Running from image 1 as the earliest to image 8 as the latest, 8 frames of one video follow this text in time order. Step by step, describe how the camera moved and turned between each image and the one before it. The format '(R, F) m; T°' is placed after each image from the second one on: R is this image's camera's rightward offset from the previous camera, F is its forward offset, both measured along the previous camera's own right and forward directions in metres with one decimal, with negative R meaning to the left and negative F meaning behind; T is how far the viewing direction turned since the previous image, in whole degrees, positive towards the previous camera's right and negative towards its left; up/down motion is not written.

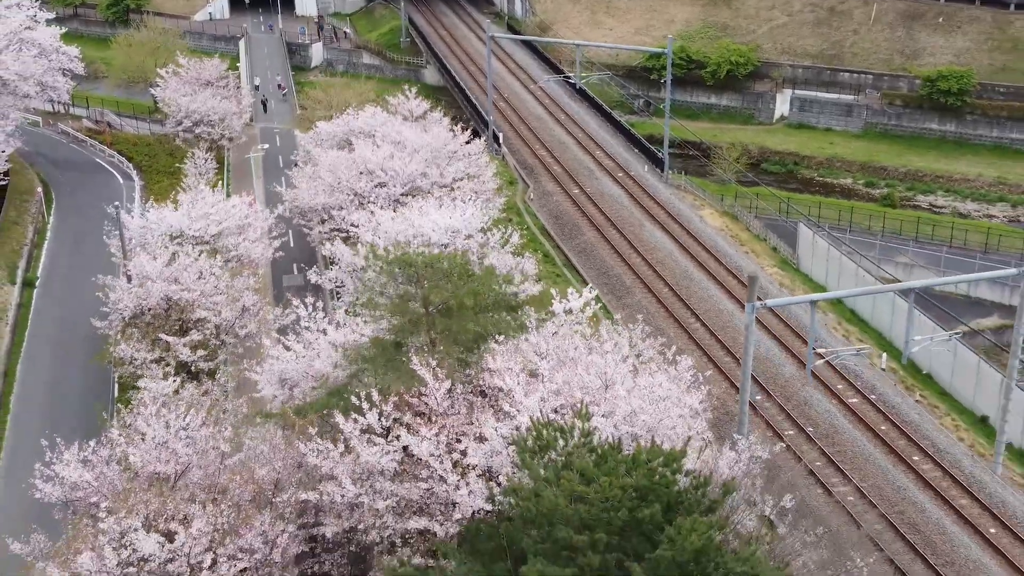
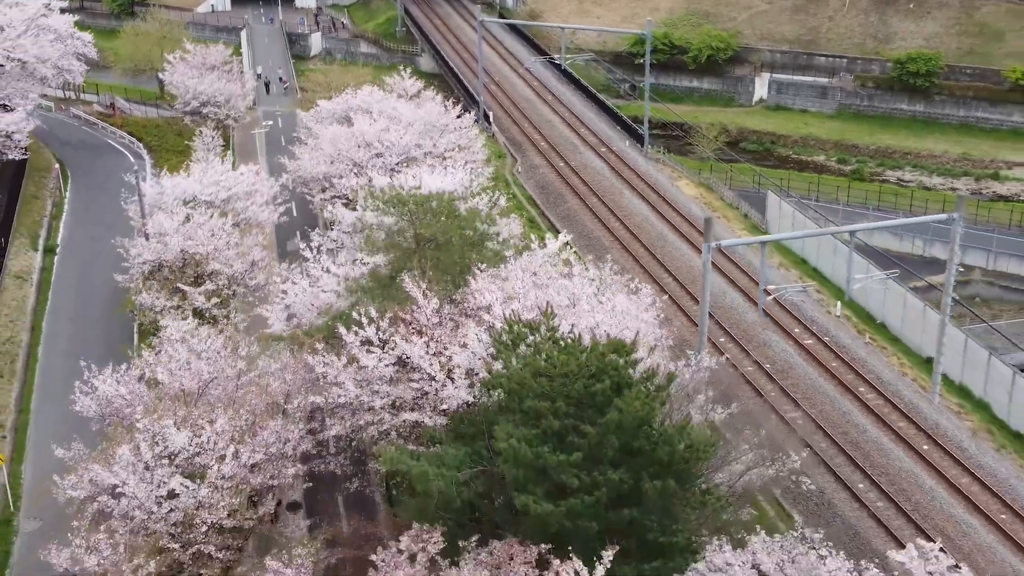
(+0.2, -2.1) m; 0°
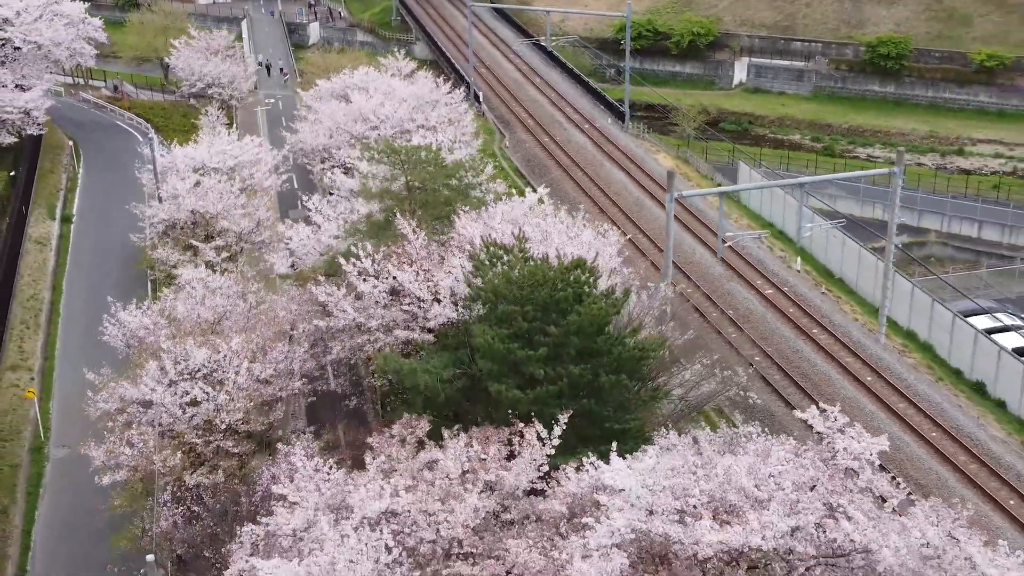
(+0.2, -2.1) m; 0°
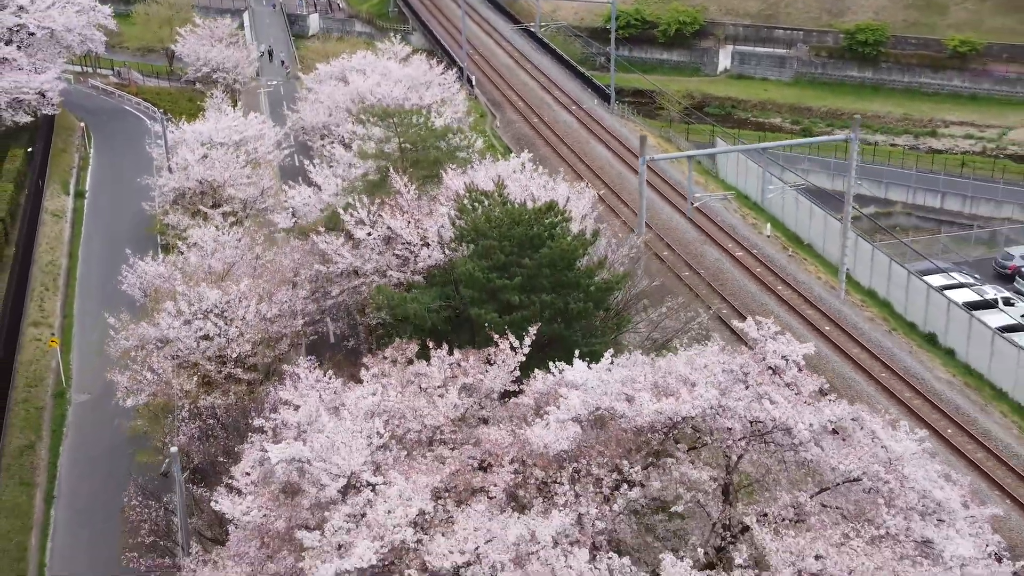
(+0.3, -1.8) m; 0°
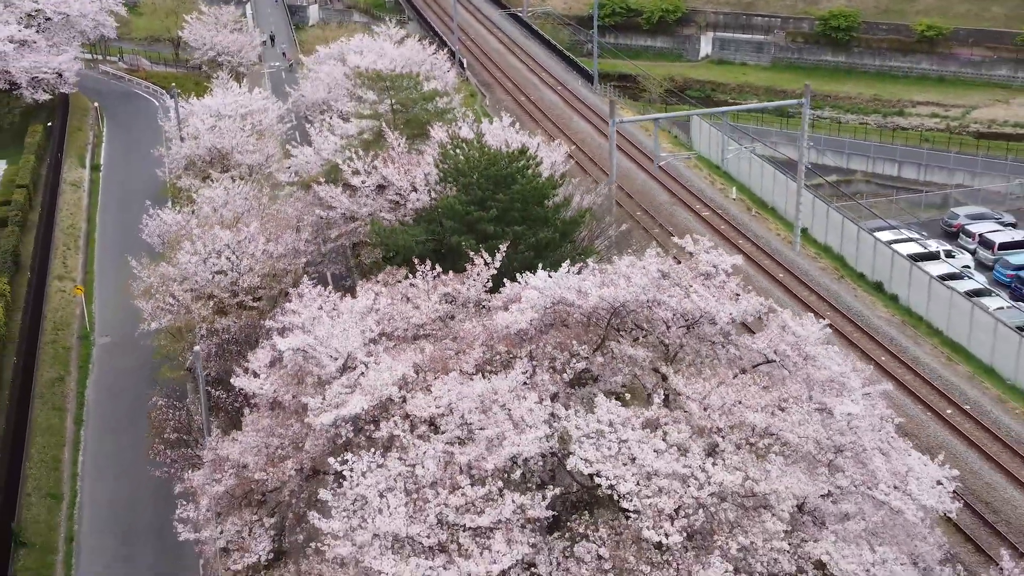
(+0.3, -2.4) m; 0°
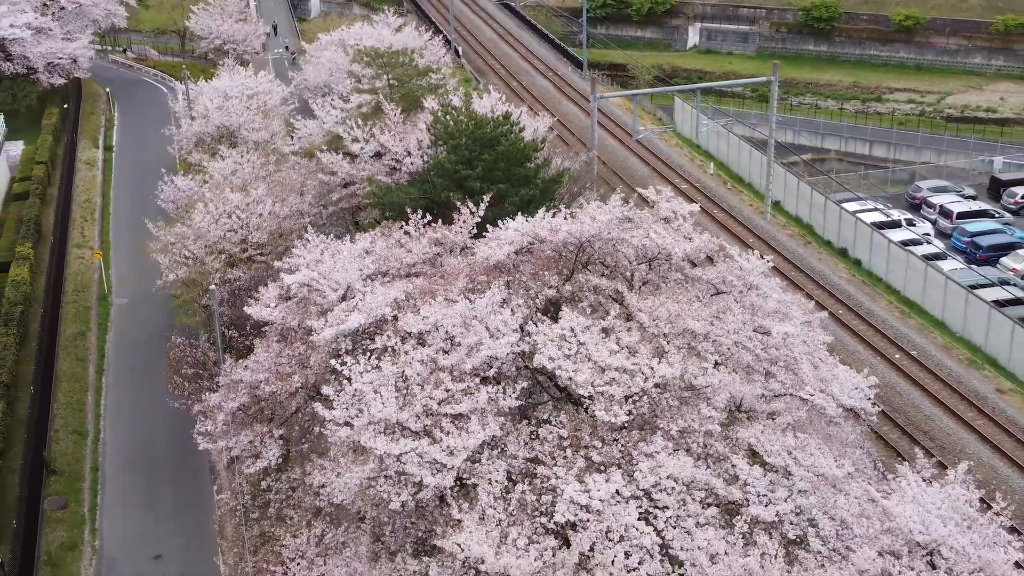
(+0.3, -2.0) m; 0°
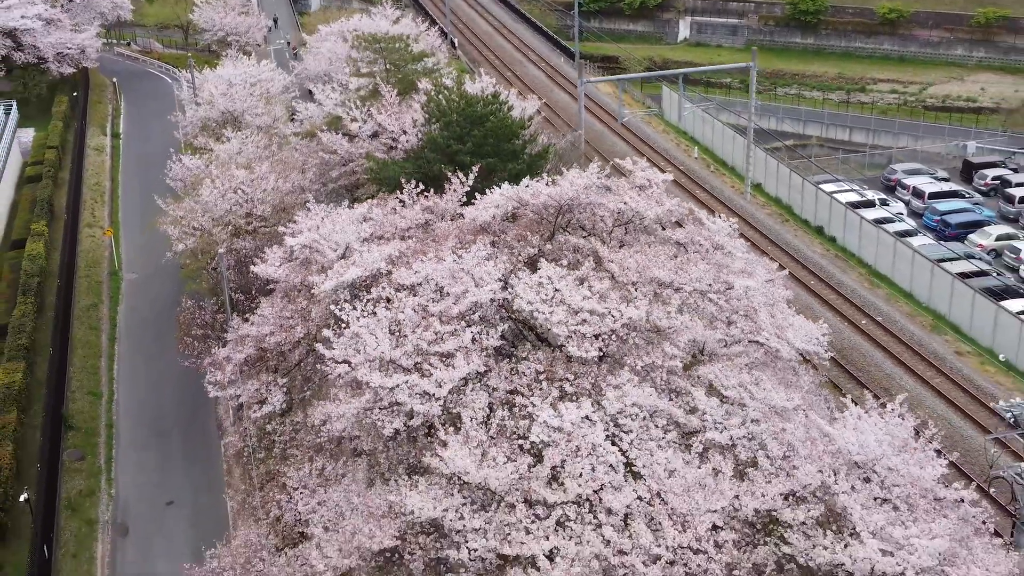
(+0.2, -1.4) m; 0°
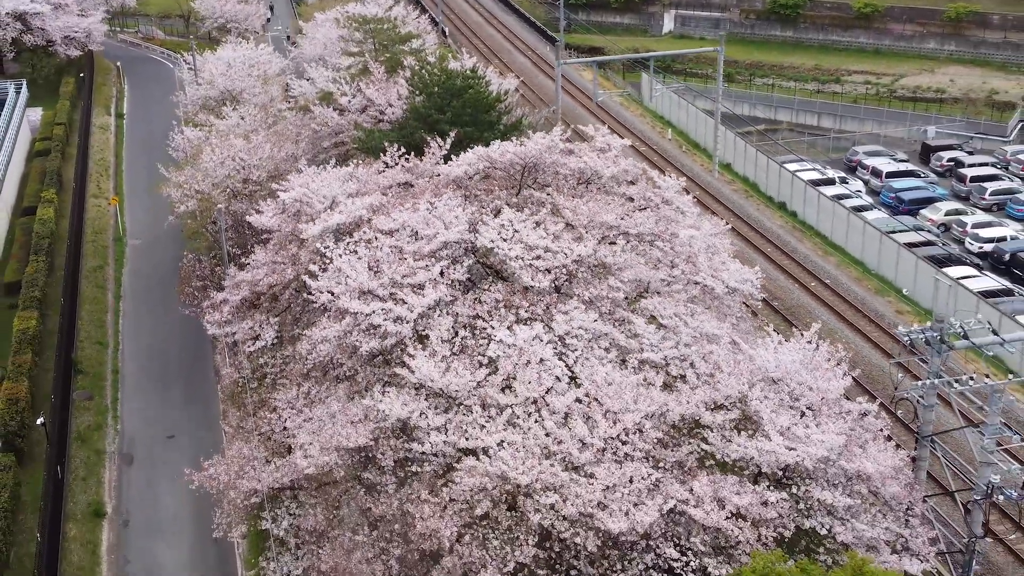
(+0.4, -2.0) m; 0°
